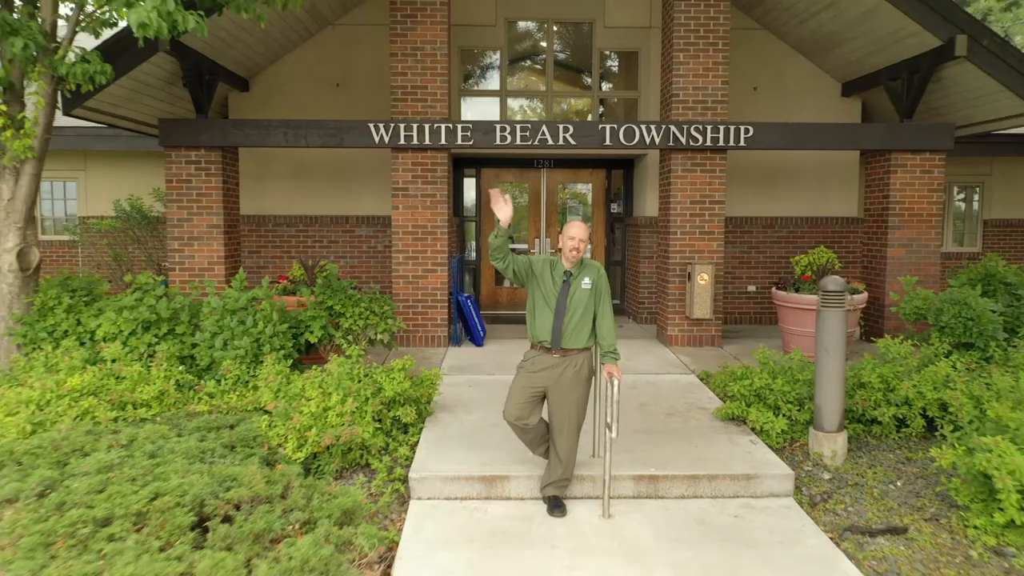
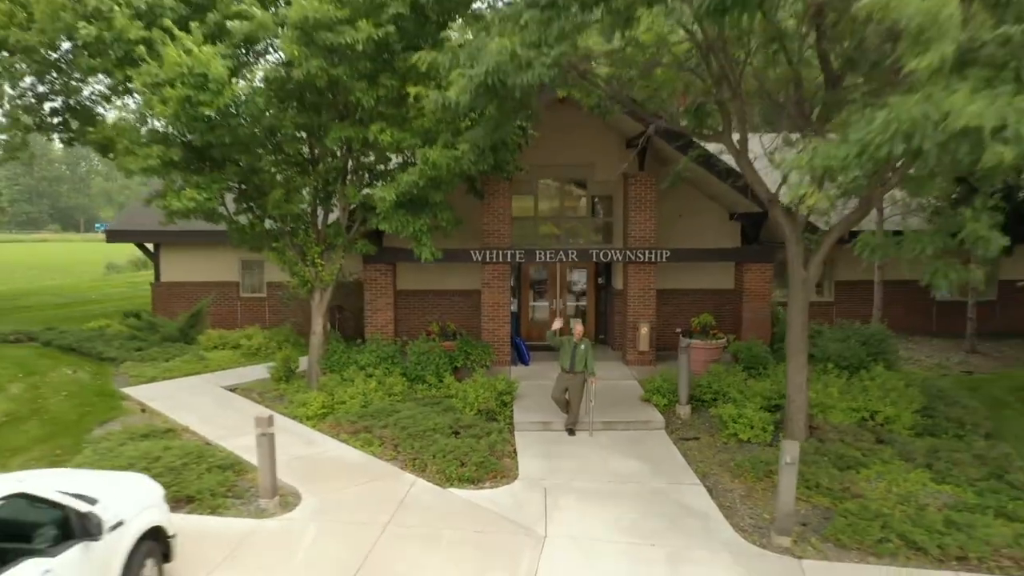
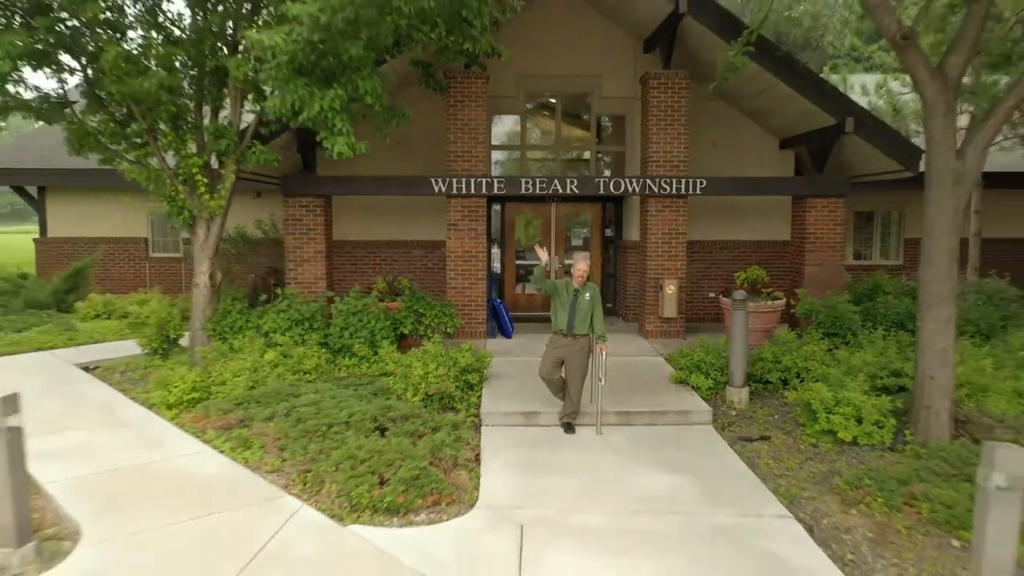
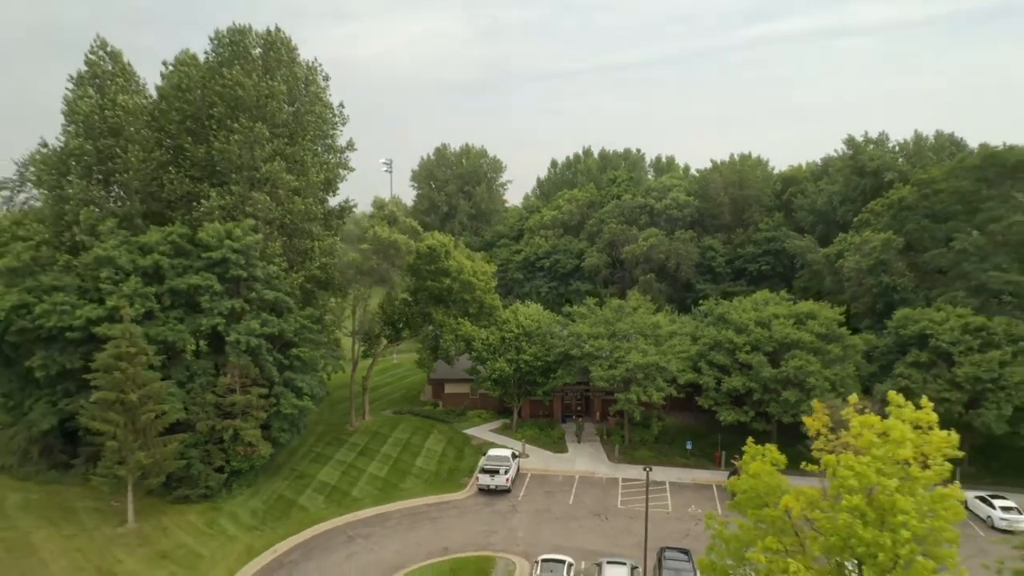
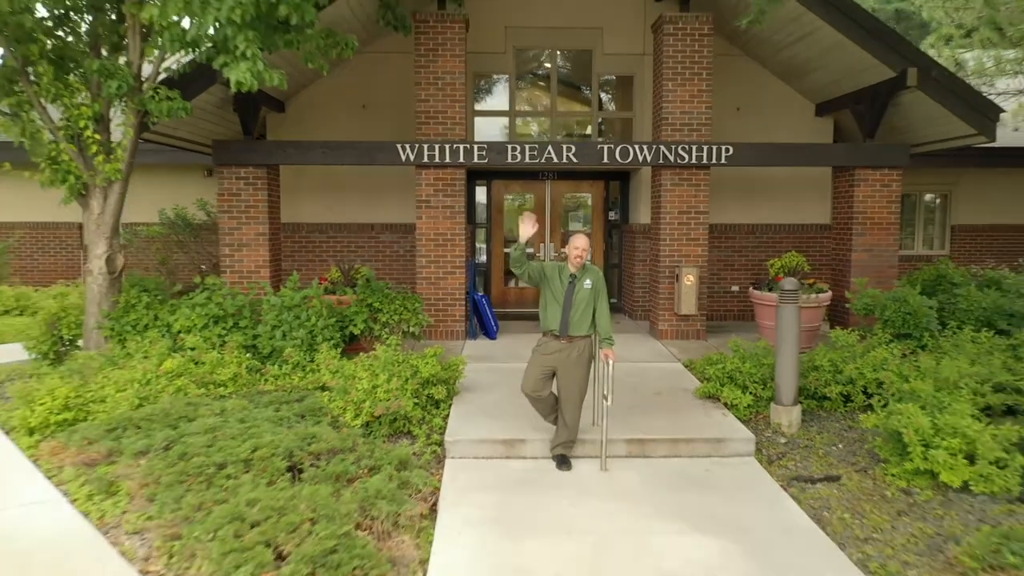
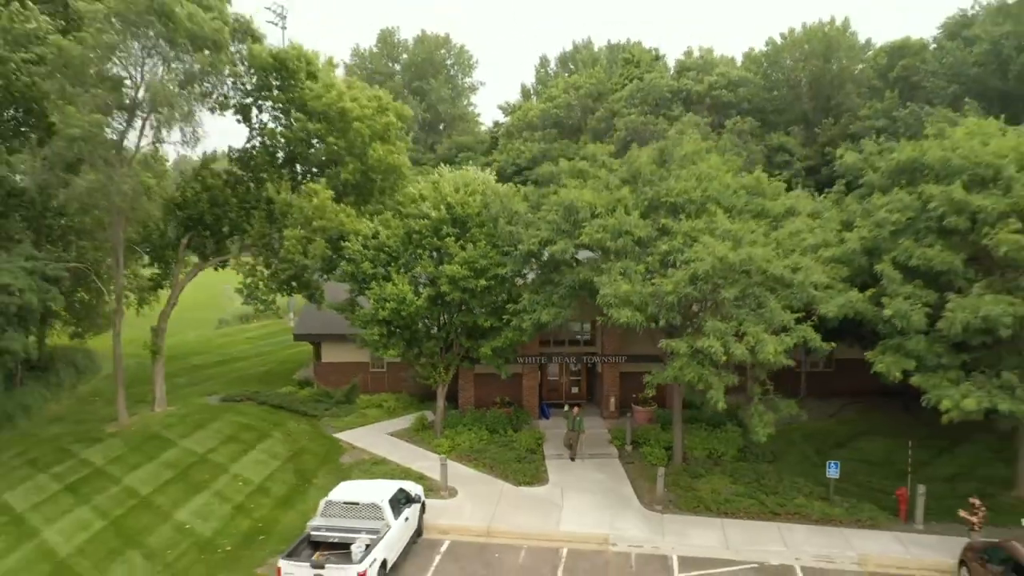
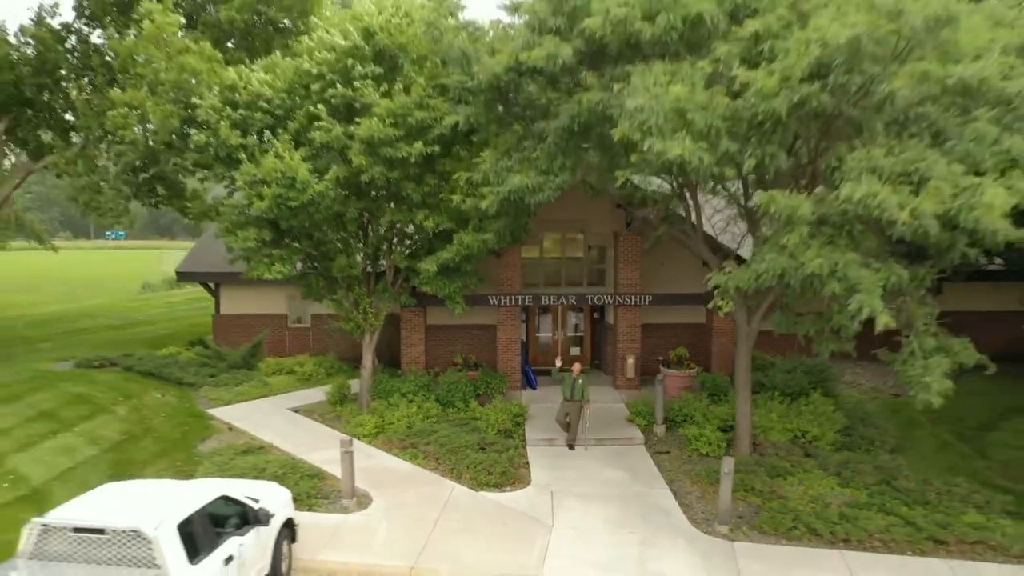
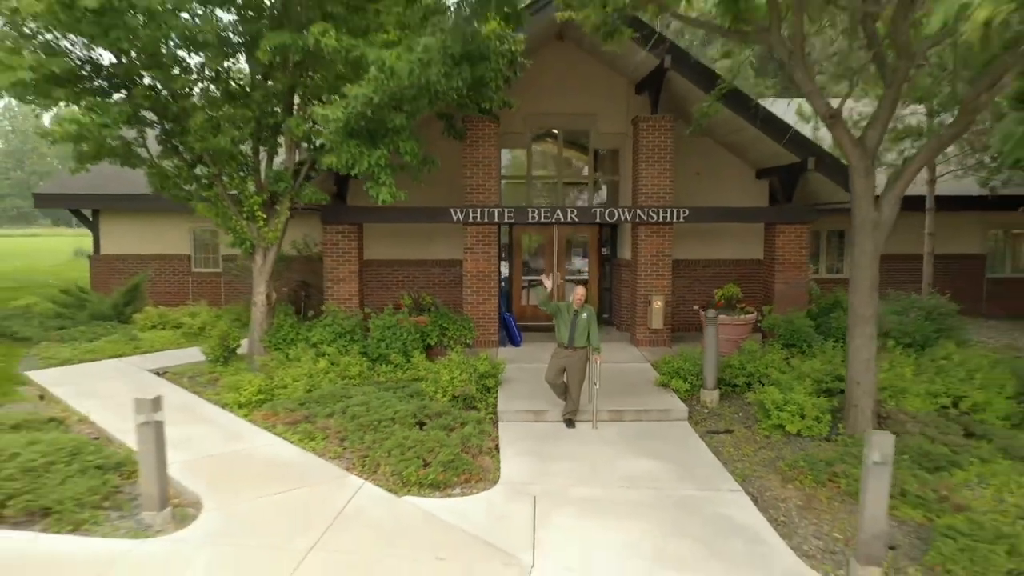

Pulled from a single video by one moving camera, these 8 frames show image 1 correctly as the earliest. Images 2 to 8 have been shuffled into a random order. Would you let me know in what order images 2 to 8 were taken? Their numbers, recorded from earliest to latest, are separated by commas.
5, 3, 8, 2, 7, 6, 4
